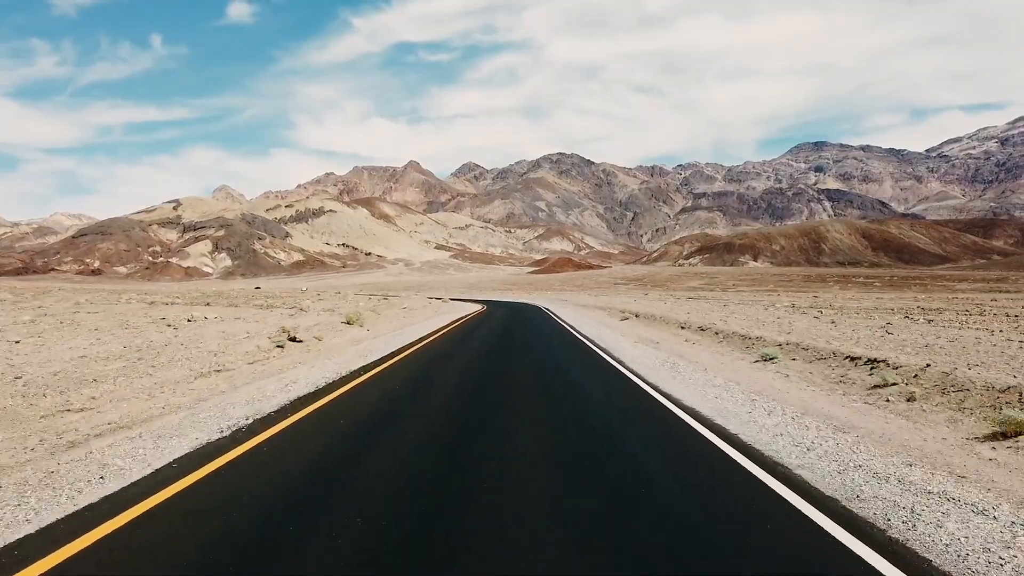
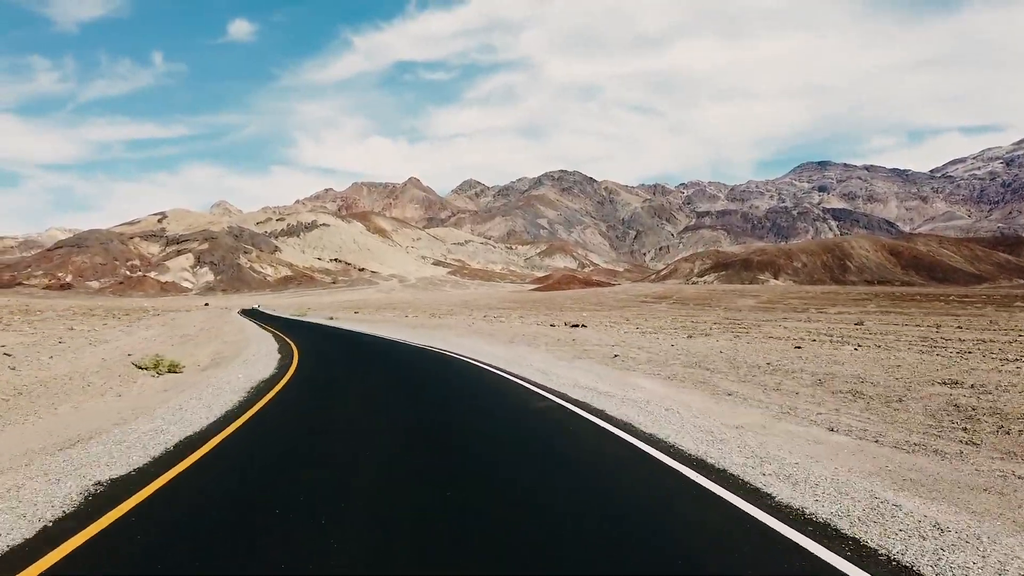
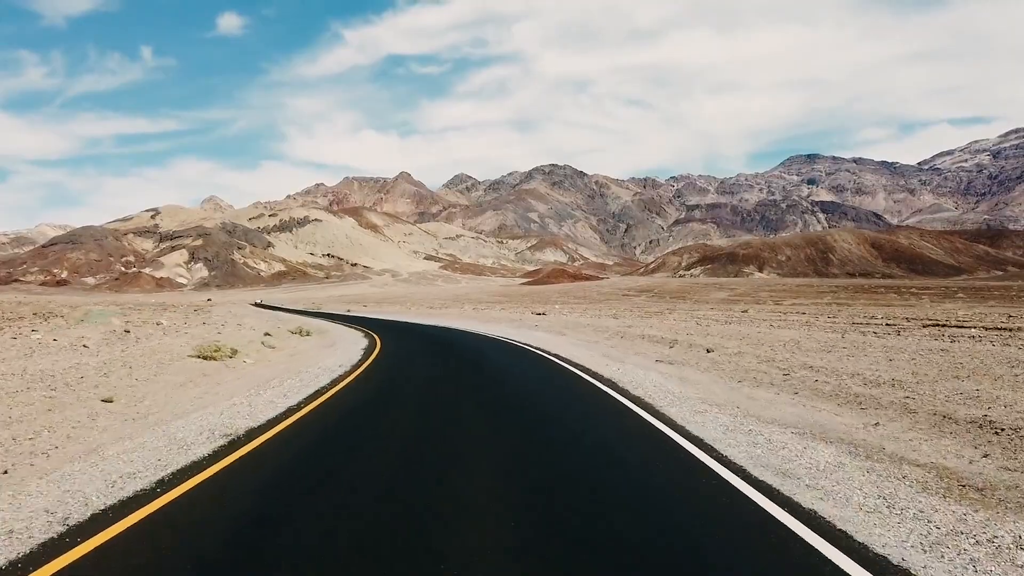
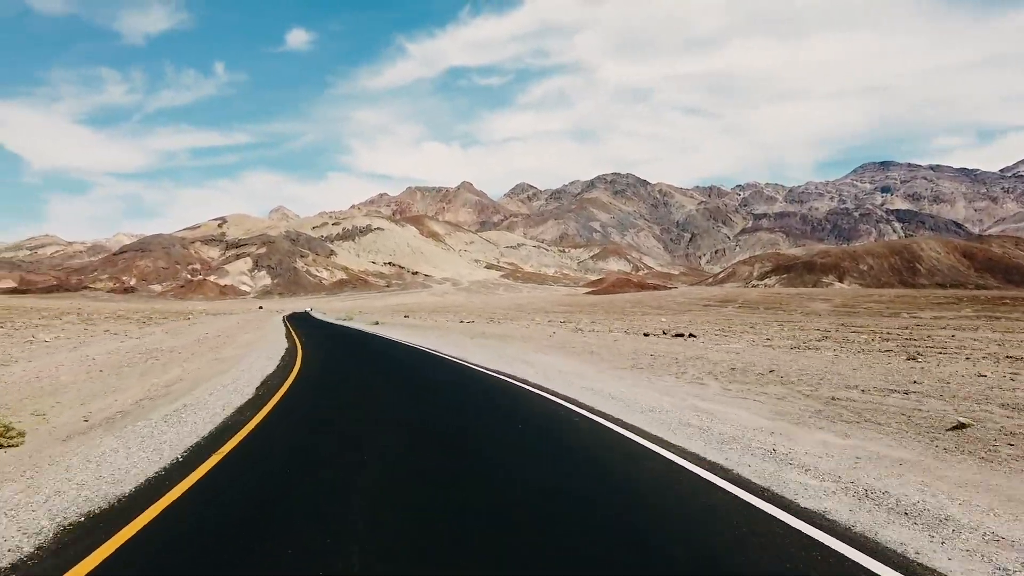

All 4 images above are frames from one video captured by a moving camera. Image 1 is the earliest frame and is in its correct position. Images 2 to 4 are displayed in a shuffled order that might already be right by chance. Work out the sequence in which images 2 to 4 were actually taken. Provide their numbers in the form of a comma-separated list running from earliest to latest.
3, 2, 4
